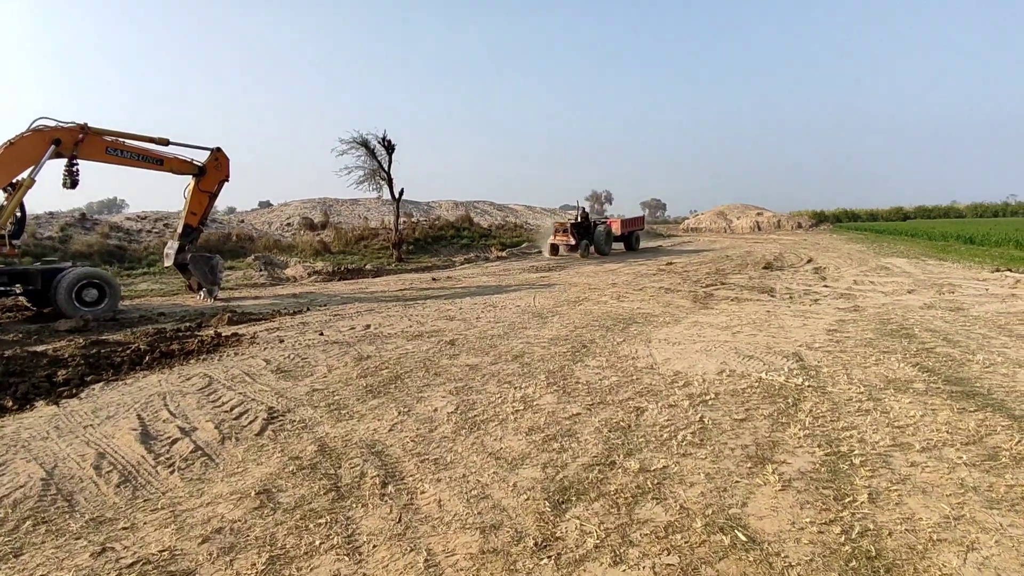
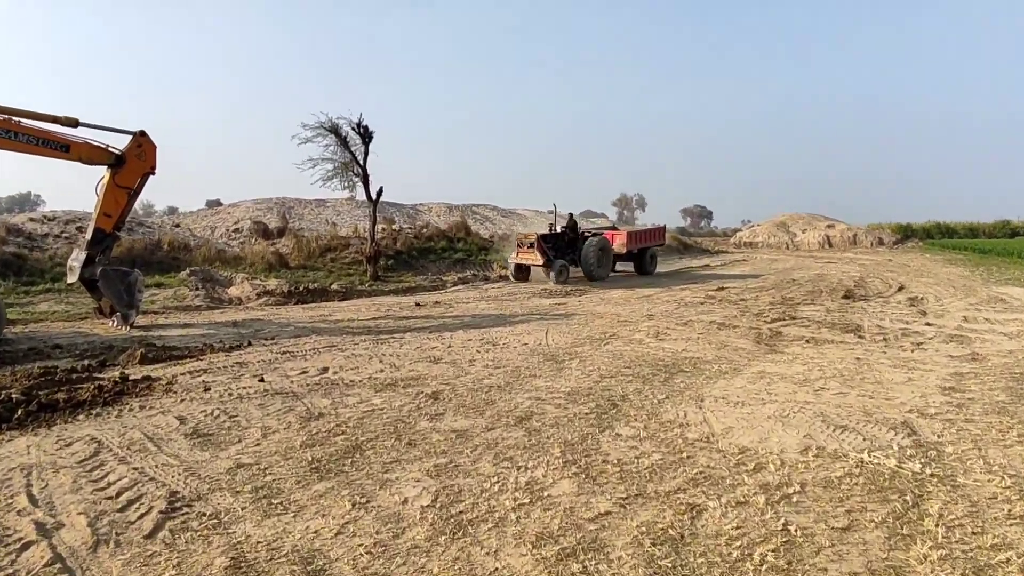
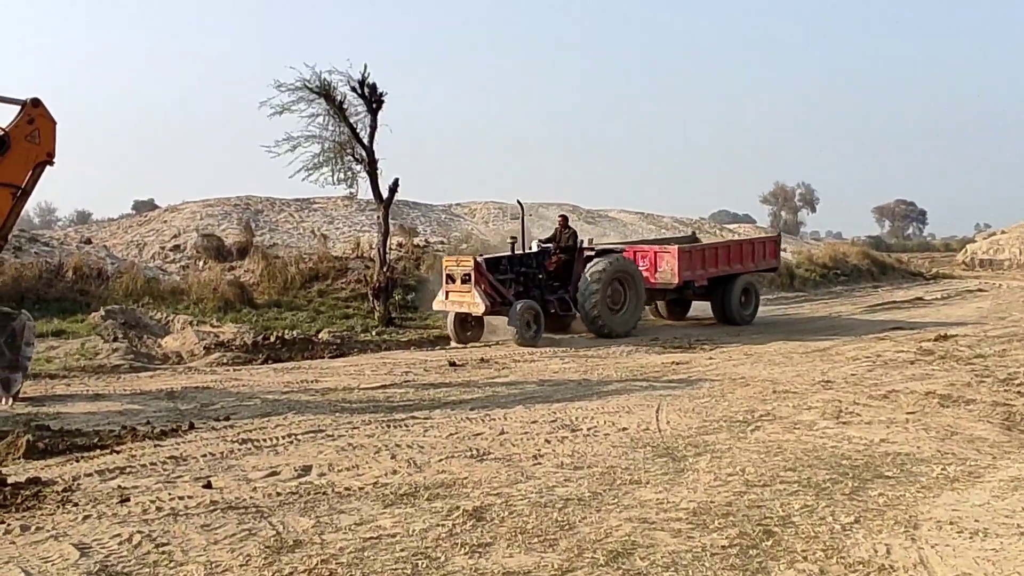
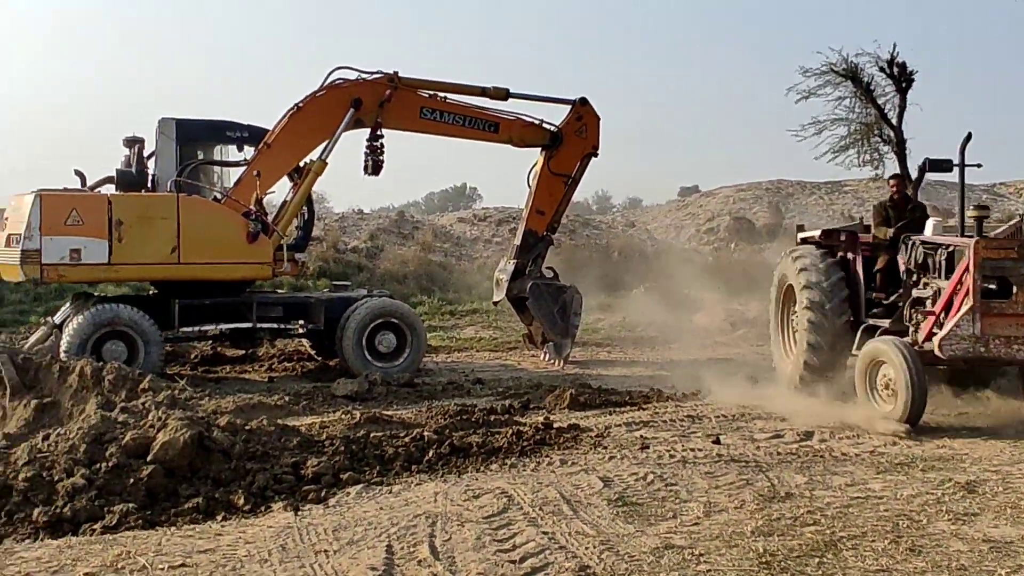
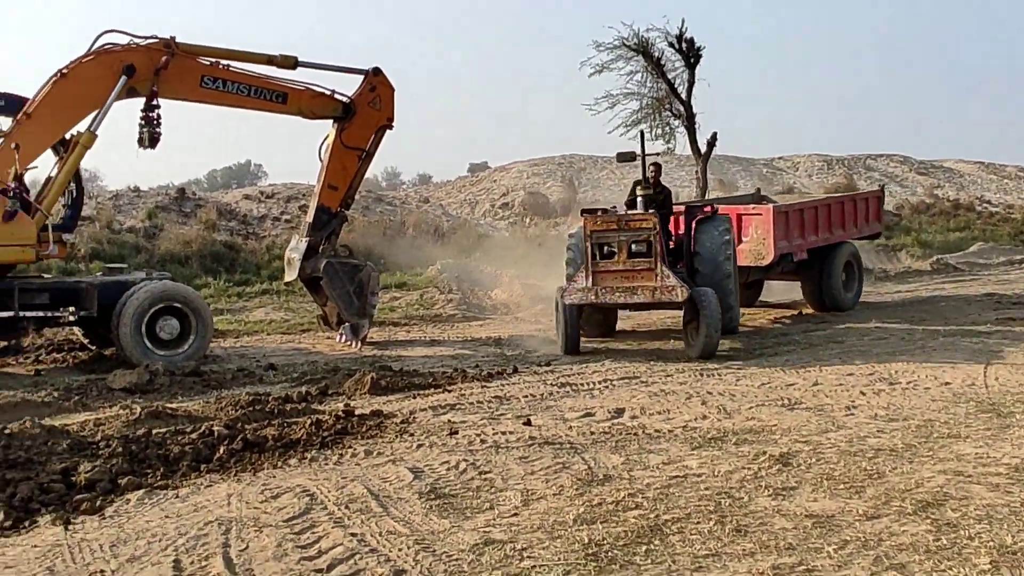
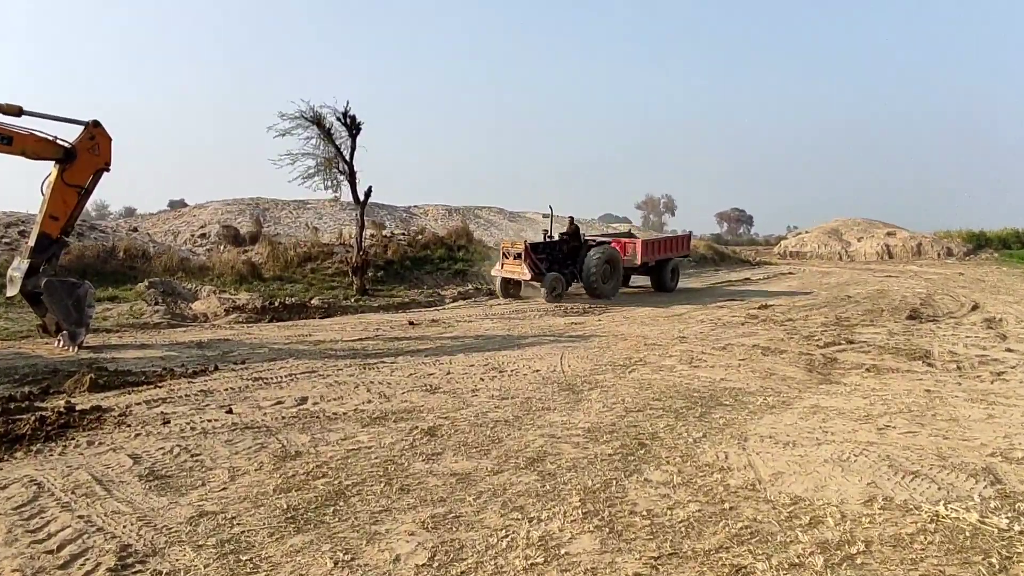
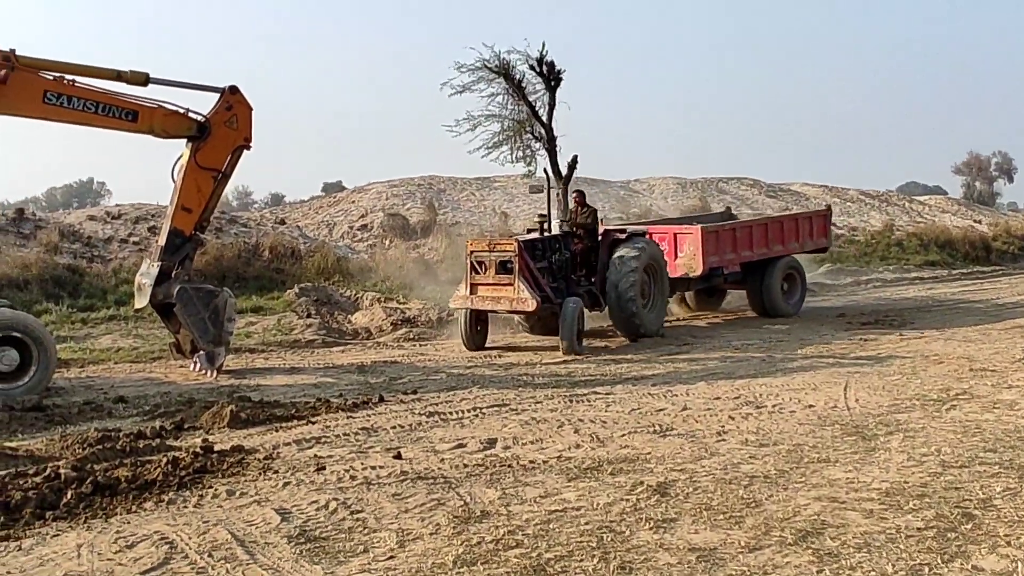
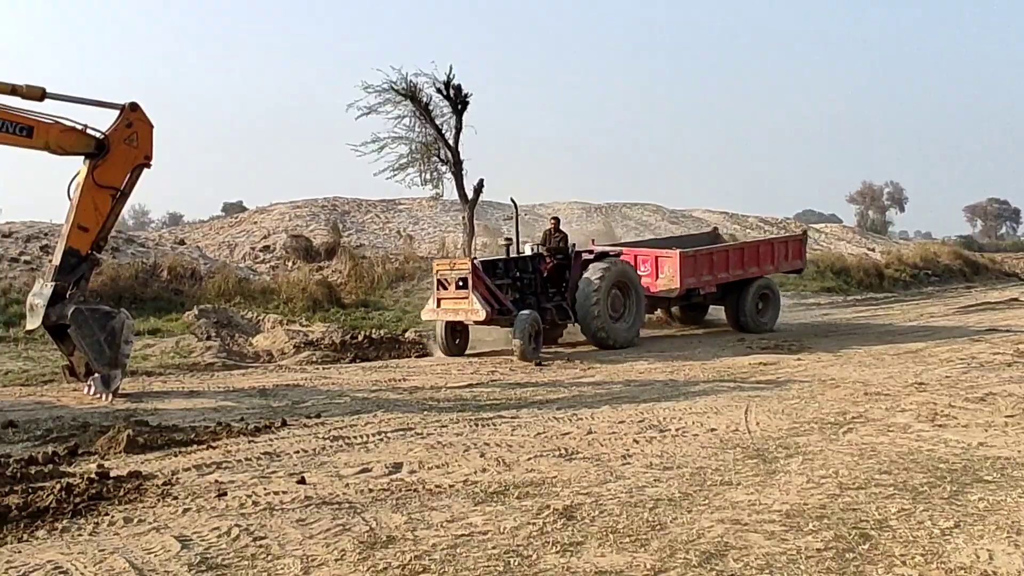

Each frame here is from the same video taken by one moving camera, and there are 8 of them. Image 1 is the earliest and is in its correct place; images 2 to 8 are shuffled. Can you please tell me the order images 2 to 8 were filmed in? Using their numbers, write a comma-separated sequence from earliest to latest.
2, 6, 3, 8, 7, 5, 4
